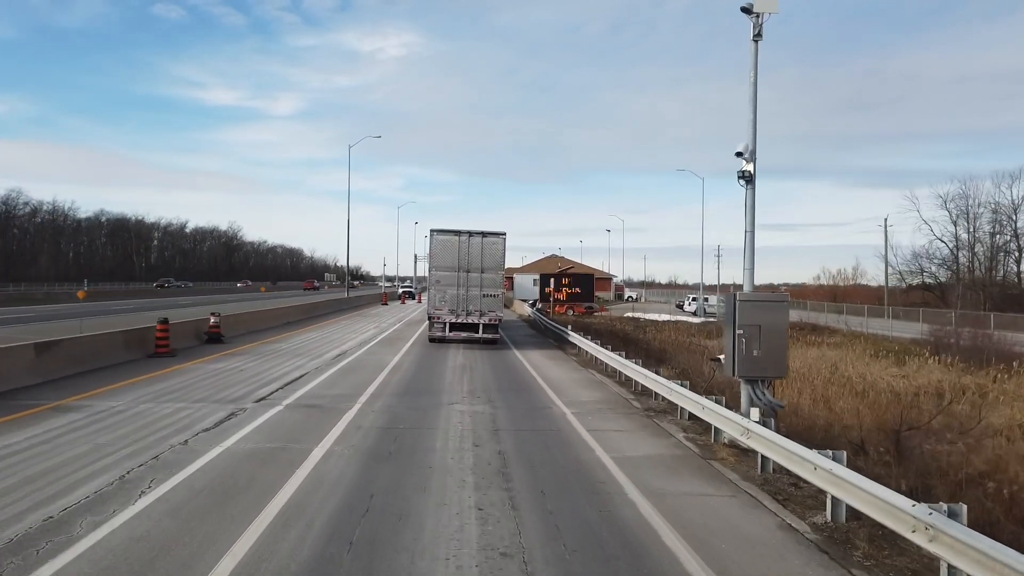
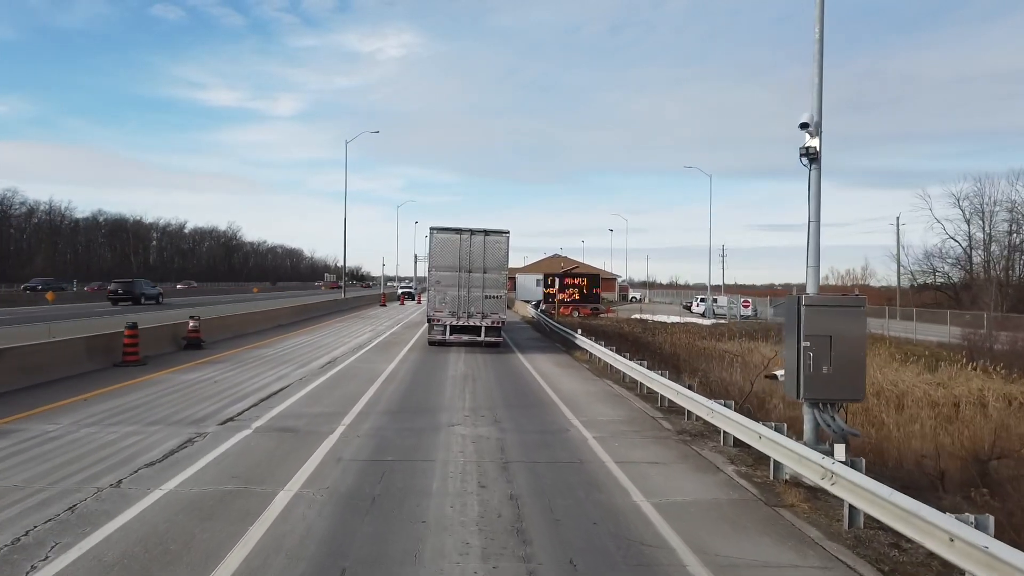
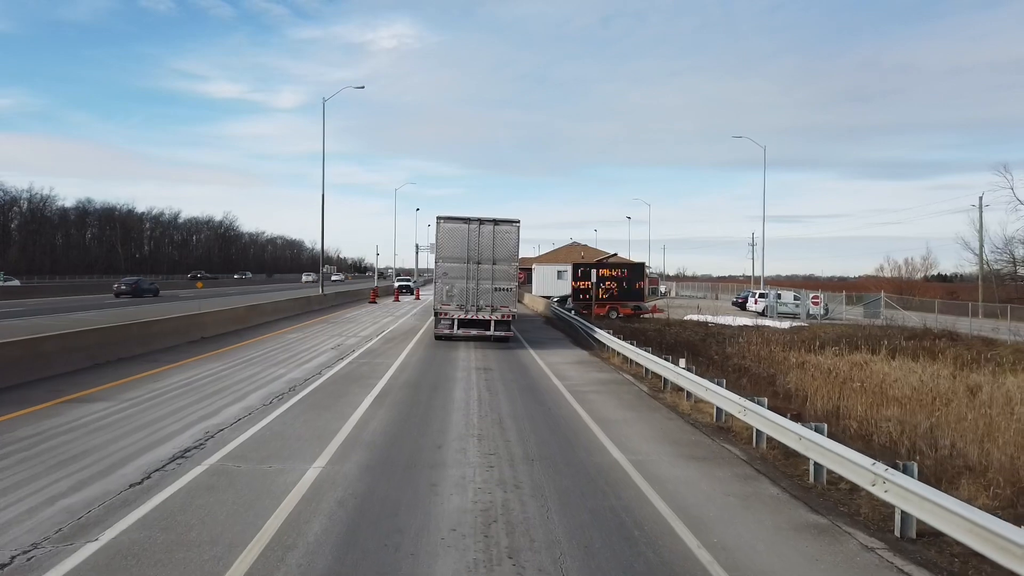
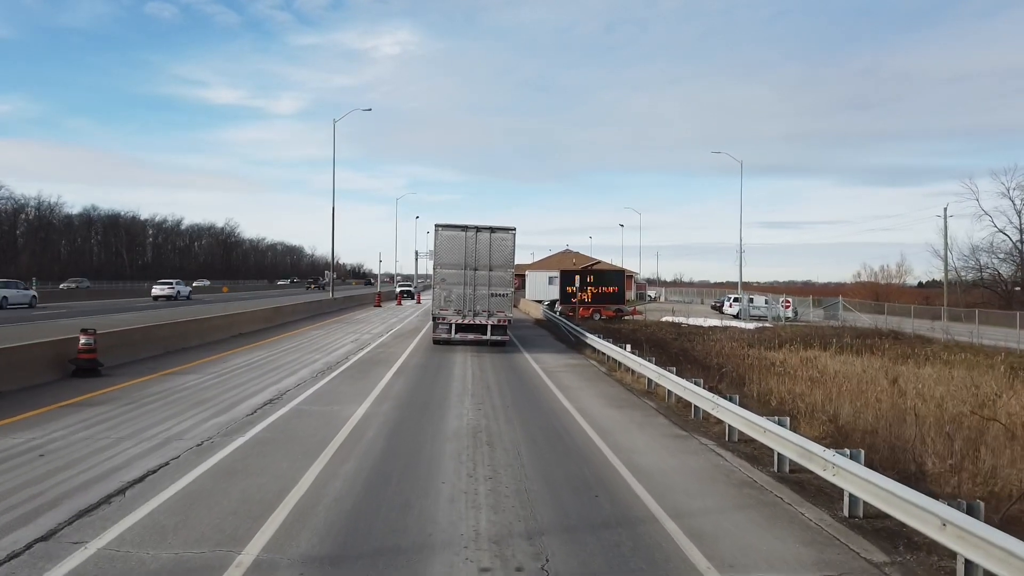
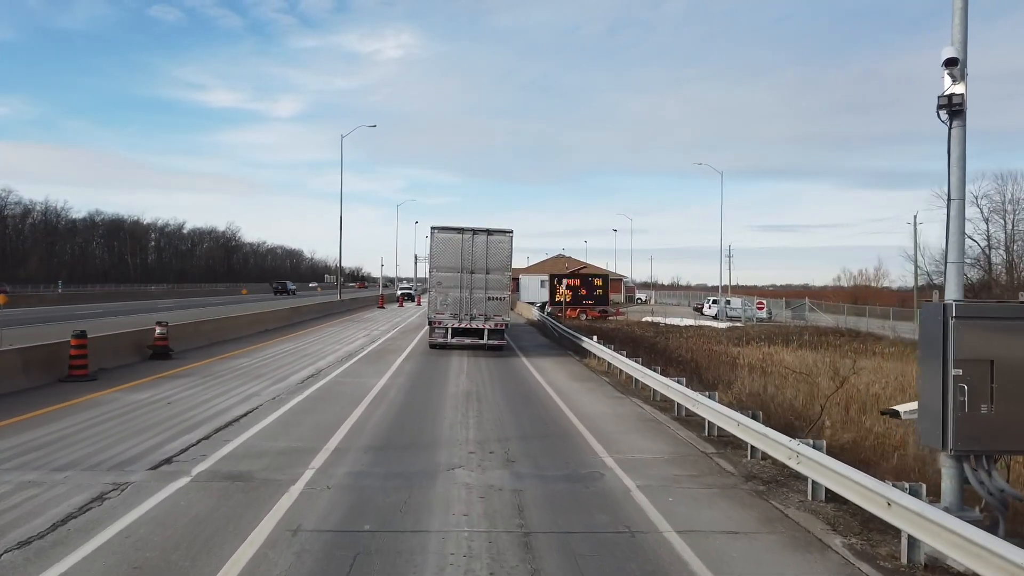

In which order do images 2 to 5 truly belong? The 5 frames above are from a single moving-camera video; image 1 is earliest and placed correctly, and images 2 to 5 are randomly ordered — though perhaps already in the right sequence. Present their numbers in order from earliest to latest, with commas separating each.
2, 5, 4, 3
